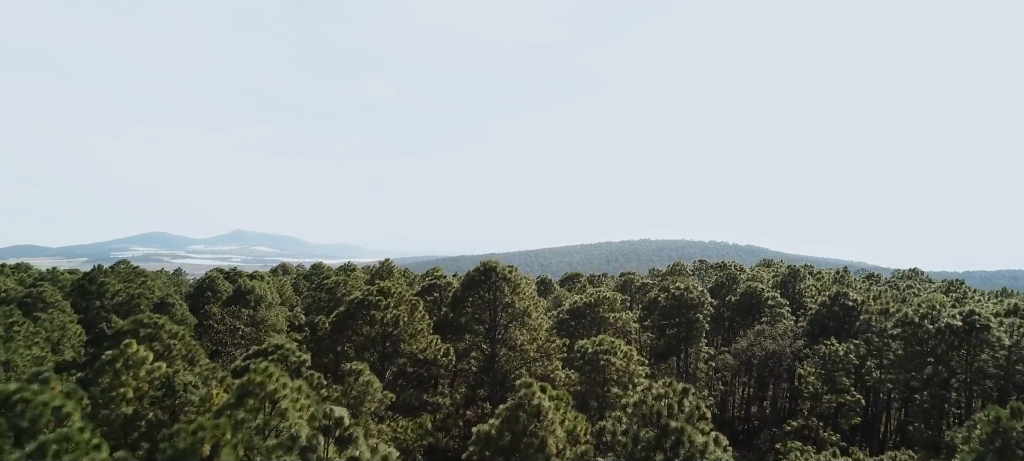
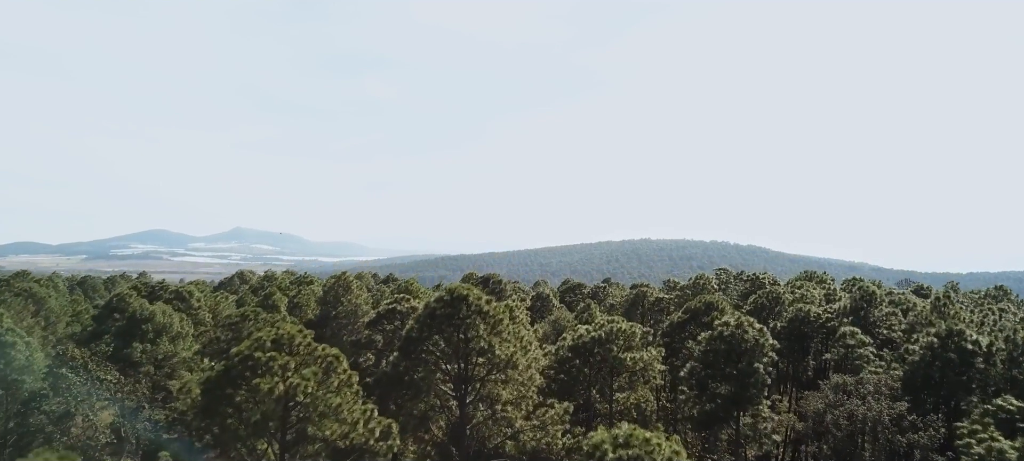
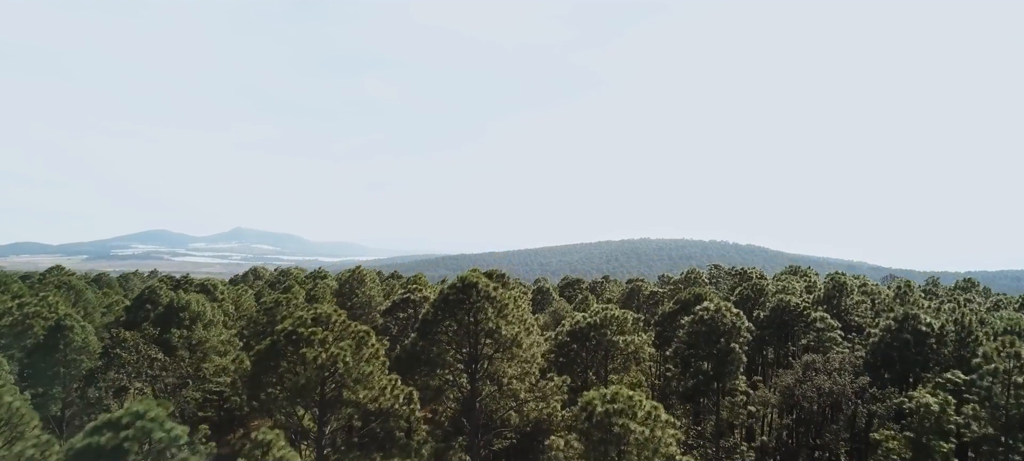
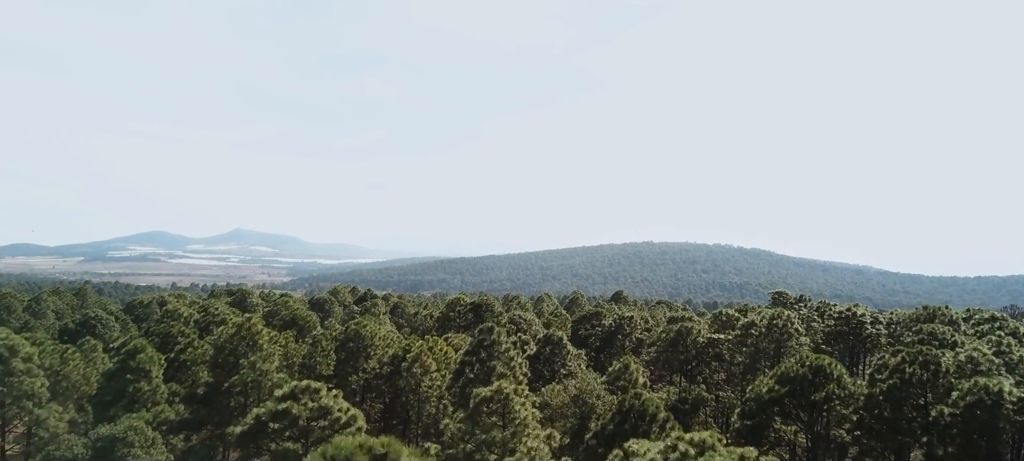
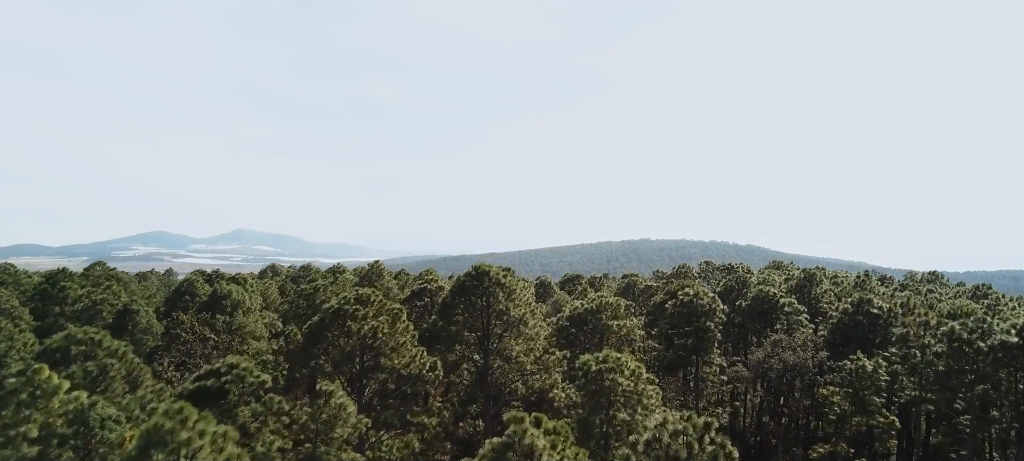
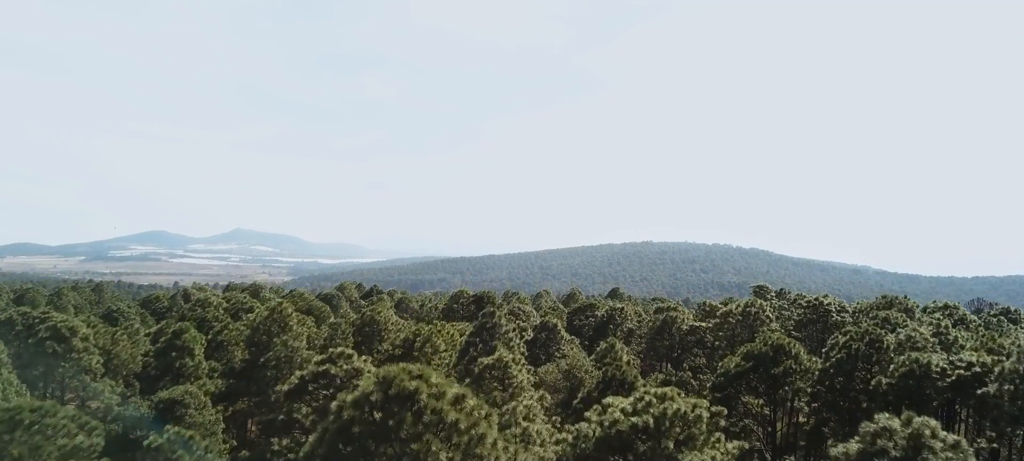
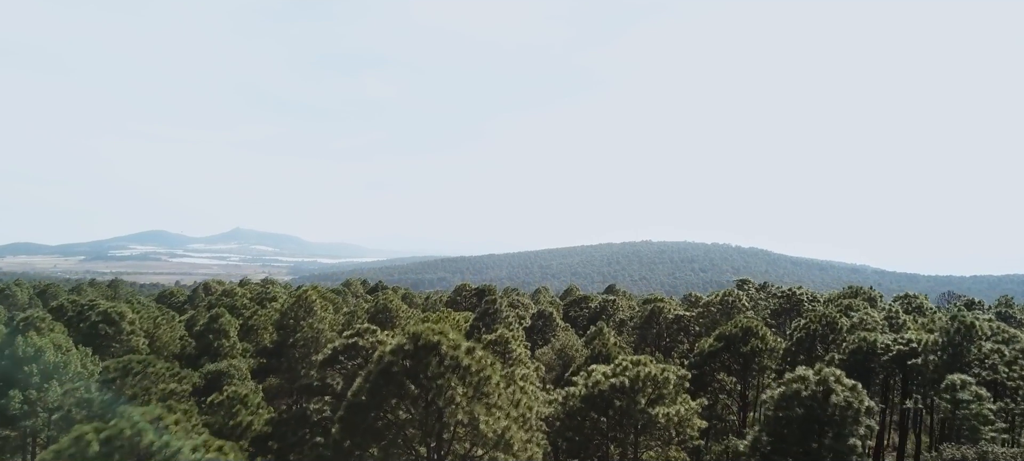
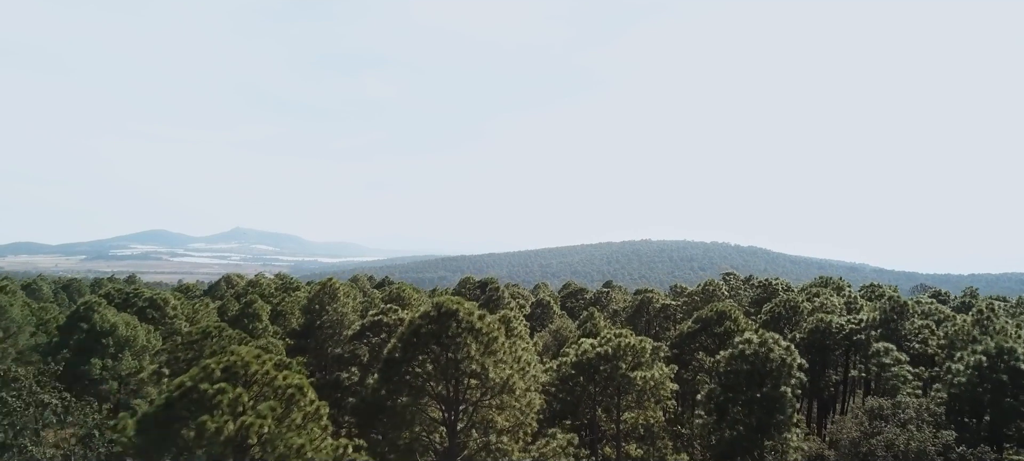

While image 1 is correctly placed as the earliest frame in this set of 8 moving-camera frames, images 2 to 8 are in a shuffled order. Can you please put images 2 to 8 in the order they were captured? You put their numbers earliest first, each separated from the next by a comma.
5, 3, 2, 8, 7, 6, 4
